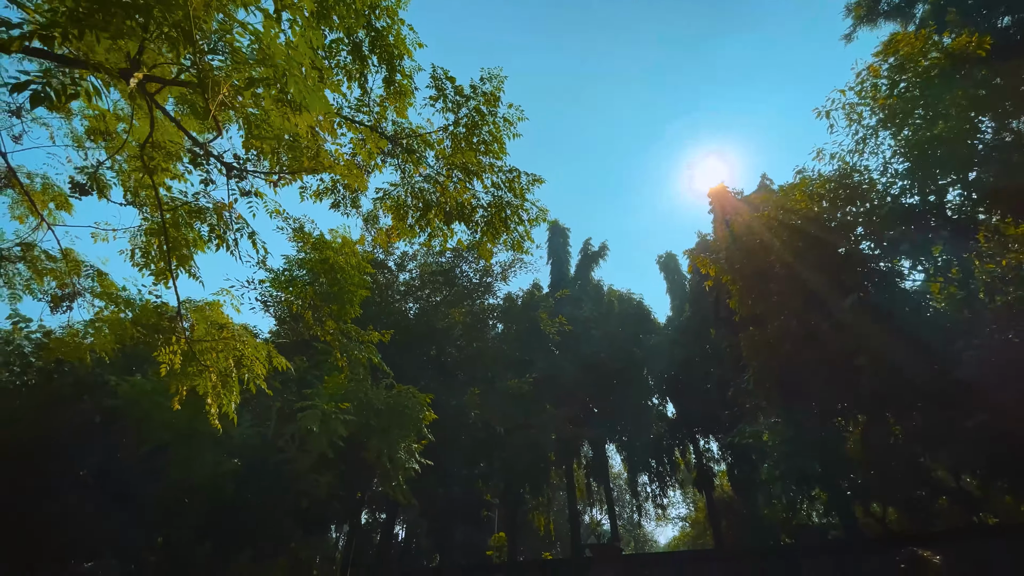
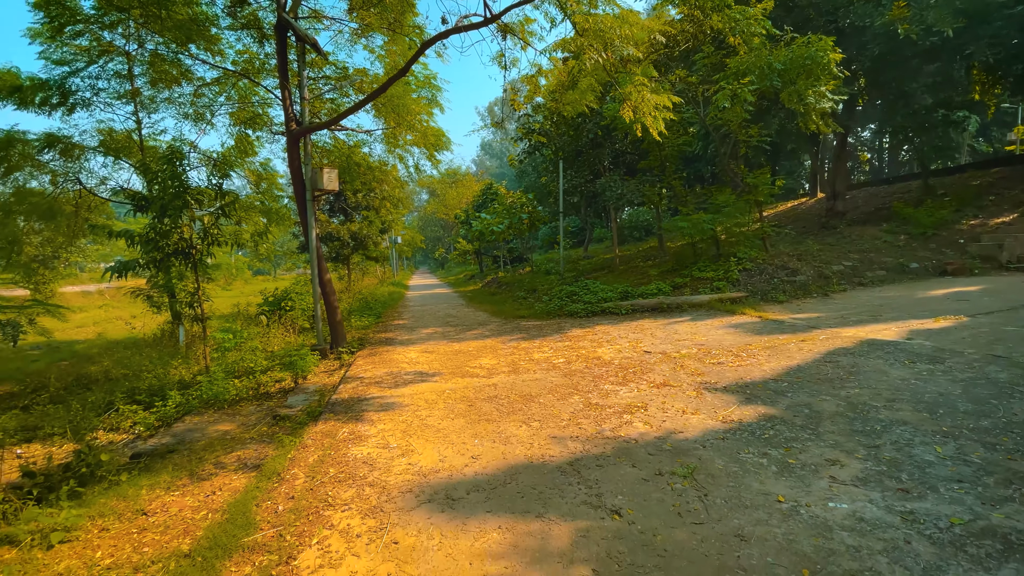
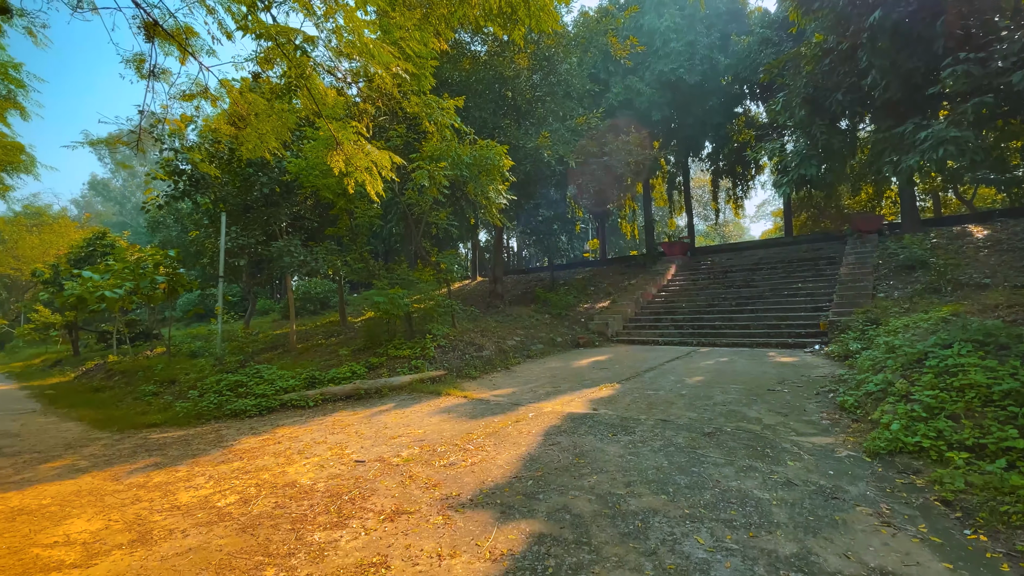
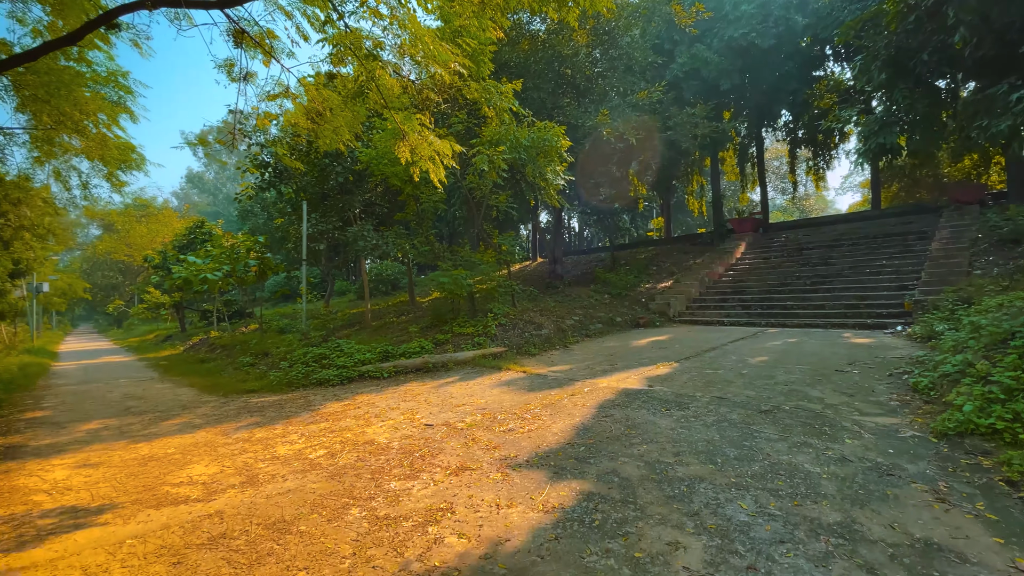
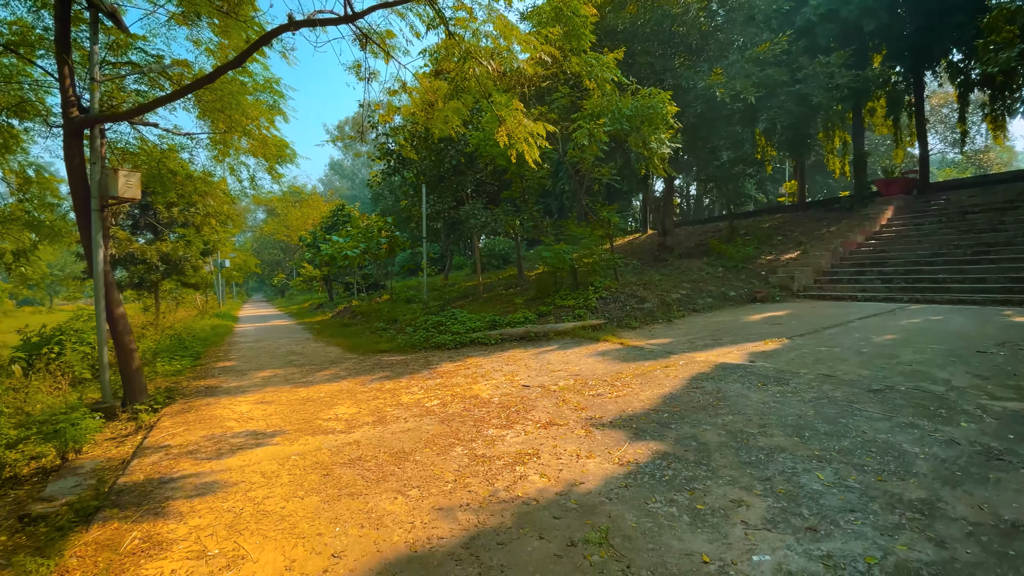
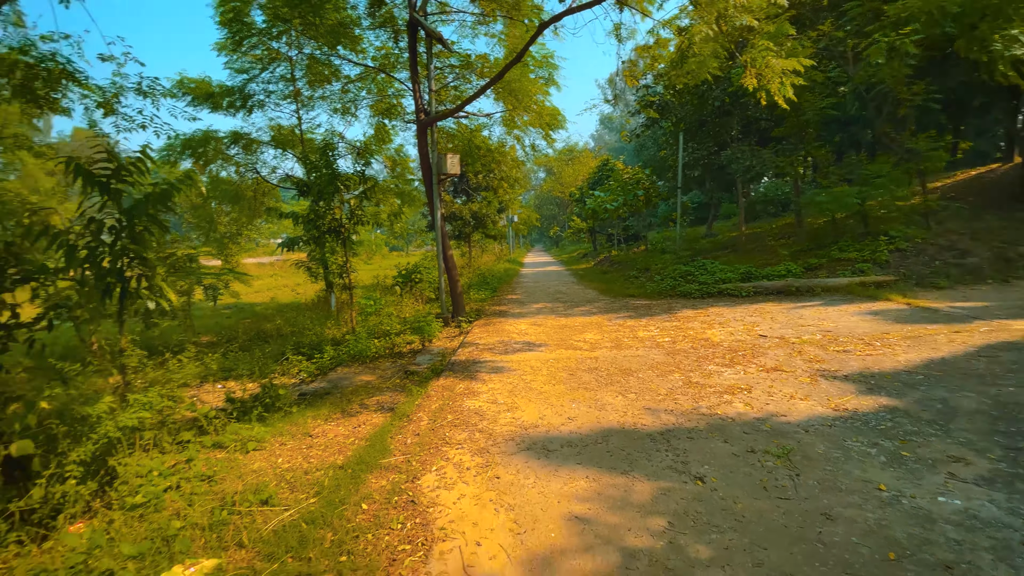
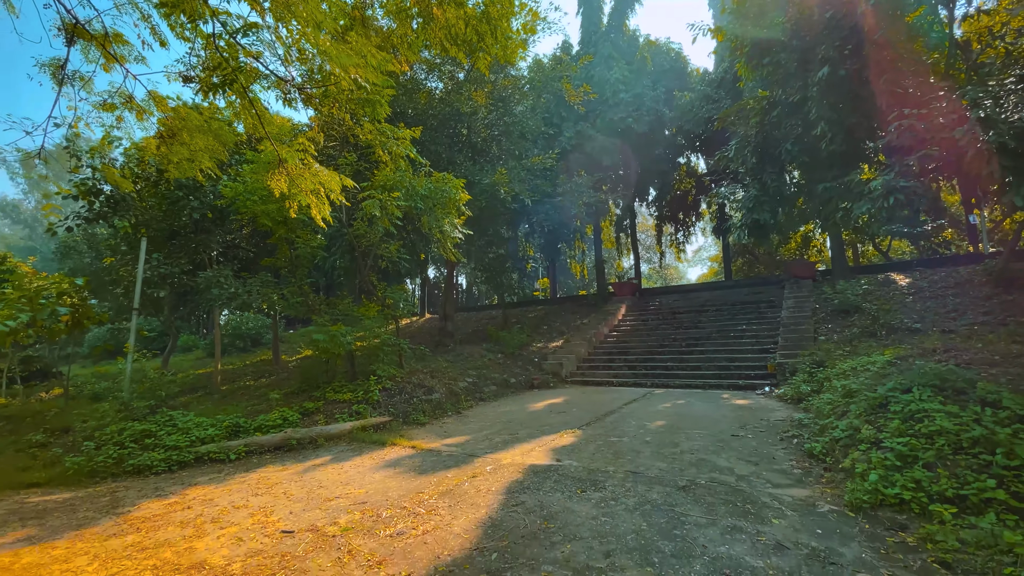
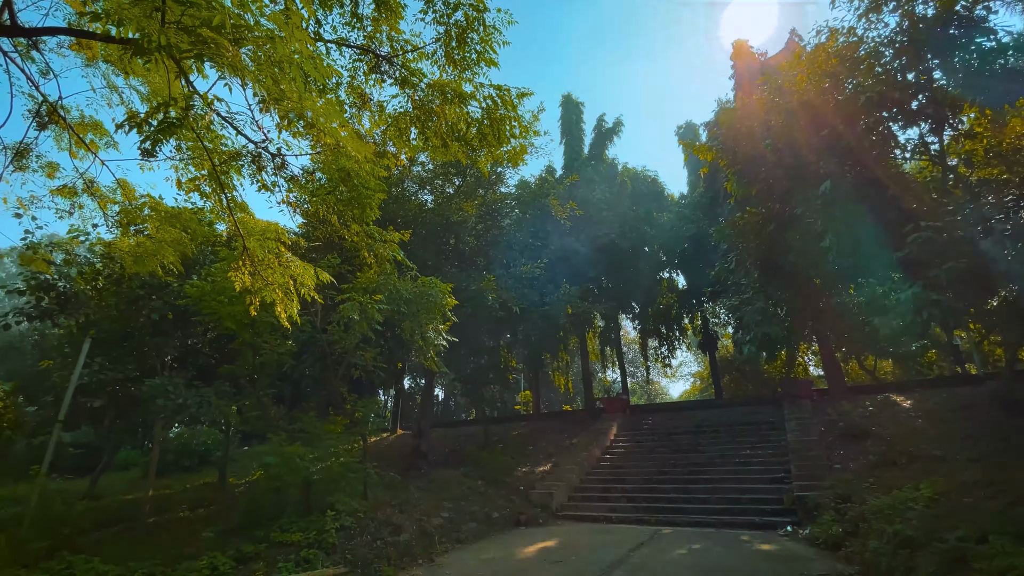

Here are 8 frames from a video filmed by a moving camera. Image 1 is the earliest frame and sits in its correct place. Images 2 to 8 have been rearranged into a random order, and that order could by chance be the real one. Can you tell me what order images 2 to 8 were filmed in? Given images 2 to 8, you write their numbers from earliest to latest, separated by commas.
8, 7, 3, 4, 5, 2, 6
